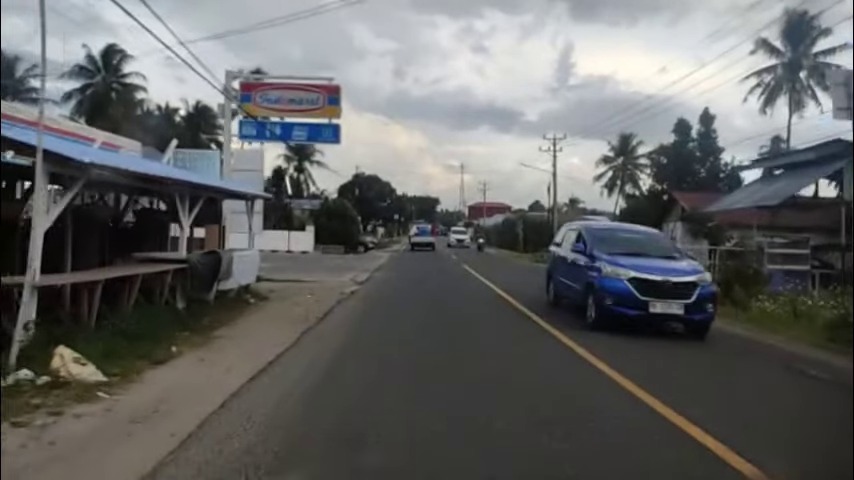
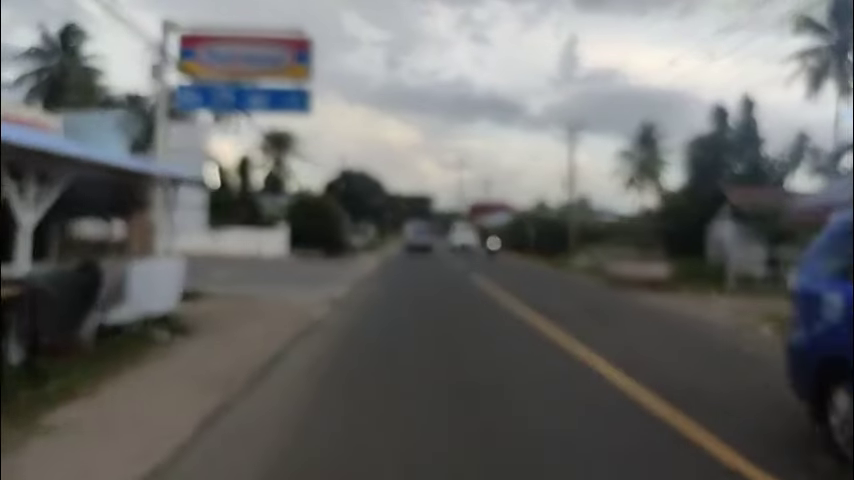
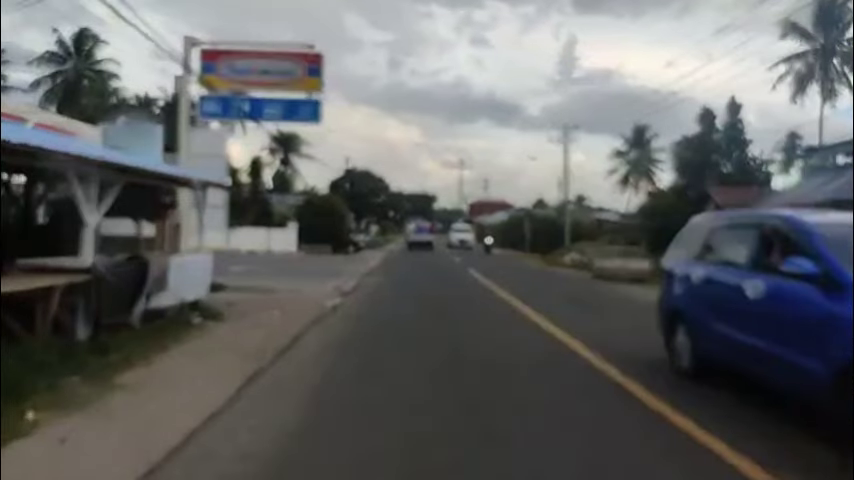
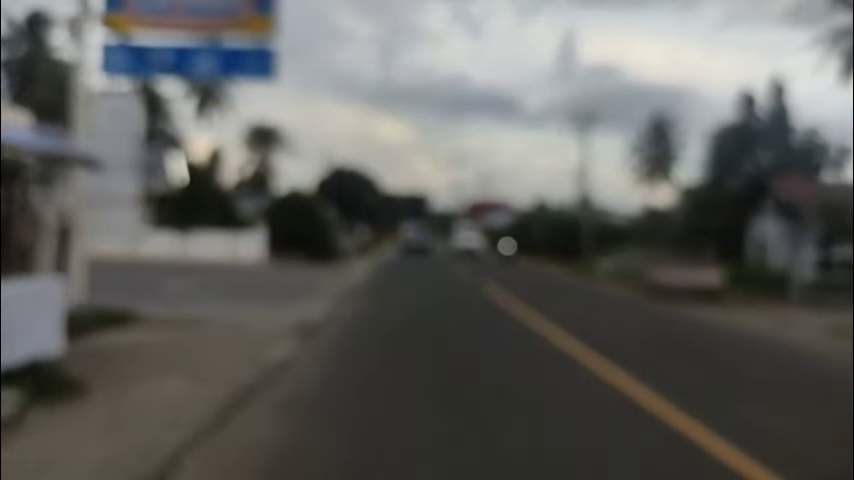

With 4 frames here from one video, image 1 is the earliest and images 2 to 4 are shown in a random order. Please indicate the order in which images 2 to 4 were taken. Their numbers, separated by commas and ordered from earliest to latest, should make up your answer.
3, 2, 4
